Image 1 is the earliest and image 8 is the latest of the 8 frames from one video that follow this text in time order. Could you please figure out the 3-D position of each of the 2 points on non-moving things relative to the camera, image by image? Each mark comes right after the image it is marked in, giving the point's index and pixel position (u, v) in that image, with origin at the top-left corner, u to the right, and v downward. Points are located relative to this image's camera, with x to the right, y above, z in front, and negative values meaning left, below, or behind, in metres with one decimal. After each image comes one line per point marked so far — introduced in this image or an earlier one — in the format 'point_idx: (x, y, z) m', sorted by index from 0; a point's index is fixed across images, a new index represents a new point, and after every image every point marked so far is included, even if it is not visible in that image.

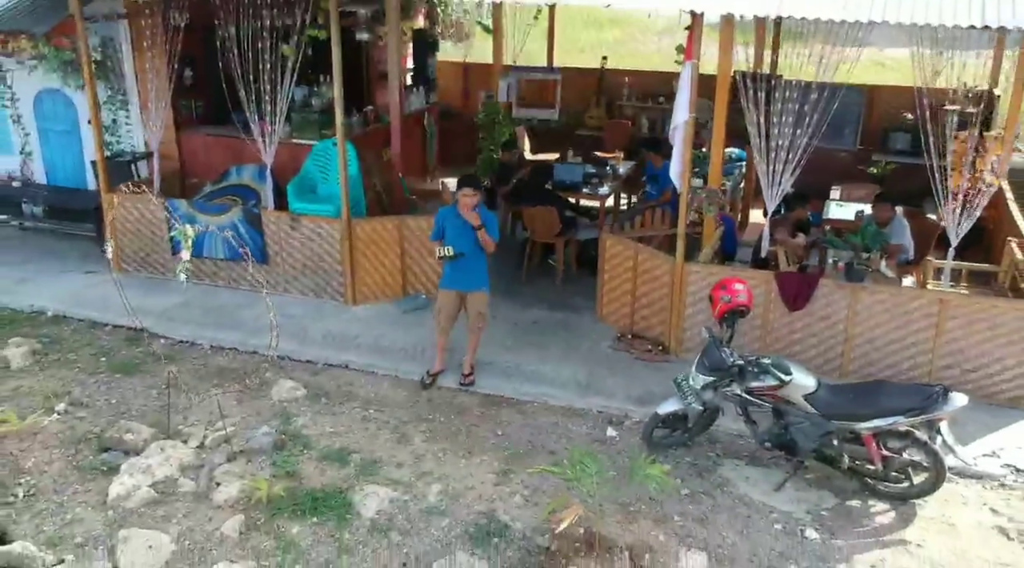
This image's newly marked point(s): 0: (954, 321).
0: (+1.7, -0.1, +3.4) m
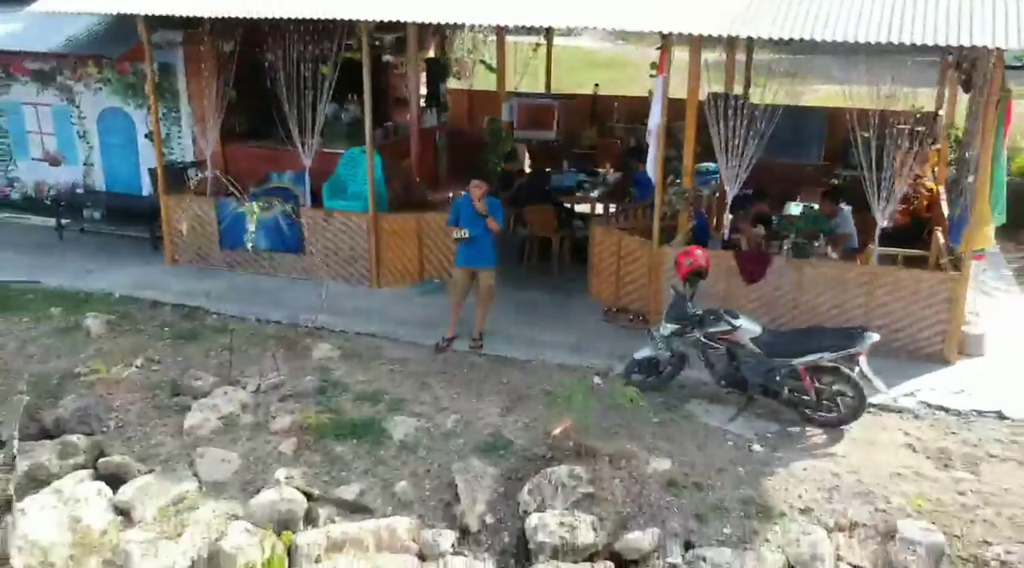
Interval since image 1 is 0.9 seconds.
0: (+1.7, 0.0, +4.1) m
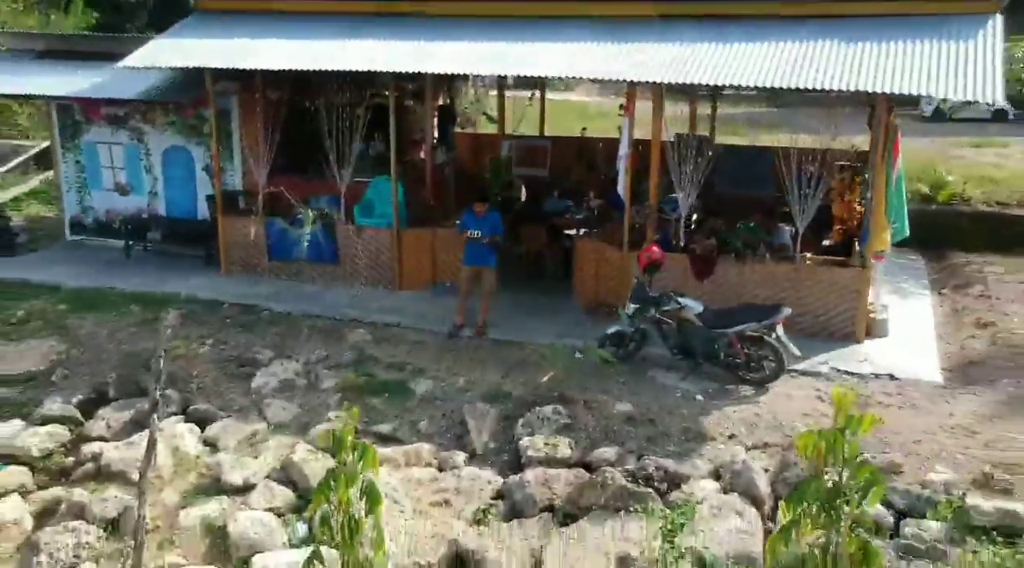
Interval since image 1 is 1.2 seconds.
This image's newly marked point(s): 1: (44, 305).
0: (+1.7, 0.0, +5.2) m
1: (-3.0, -0.1, +5.9) m
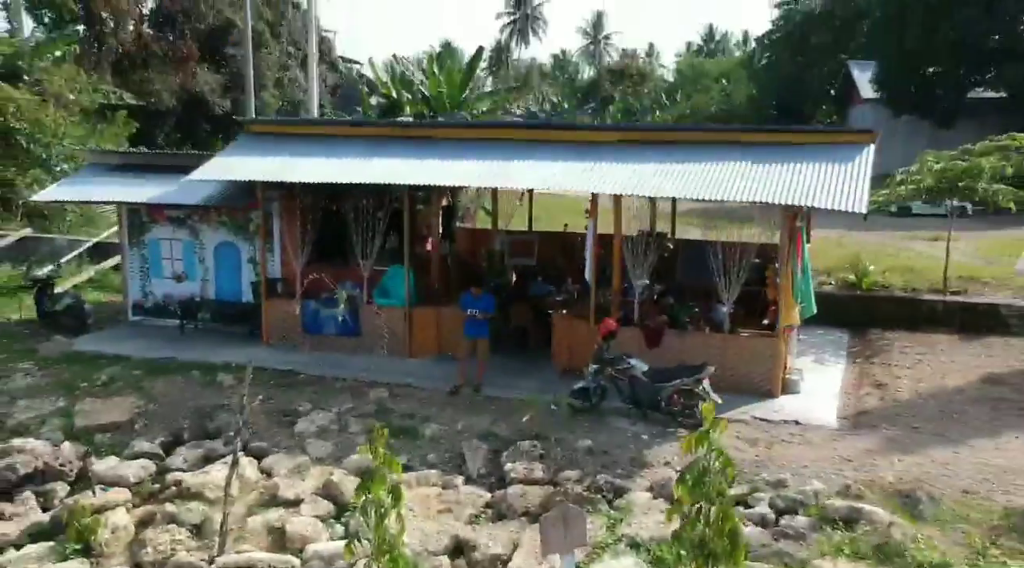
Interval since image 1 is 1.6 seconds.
0: (+1.6, -0.5, +6.5) m
1: (-3.1, -0.7, +7.3) m
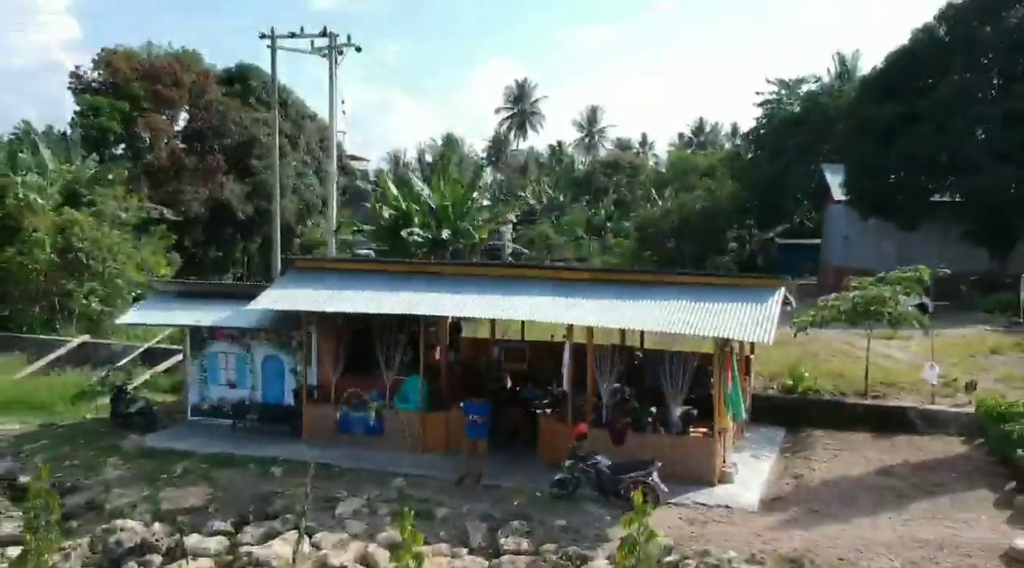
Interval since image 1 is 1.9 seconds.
0: (+1.5, -1.5, +8.3) m
1: (-3.1, -1.8, +9.0) m
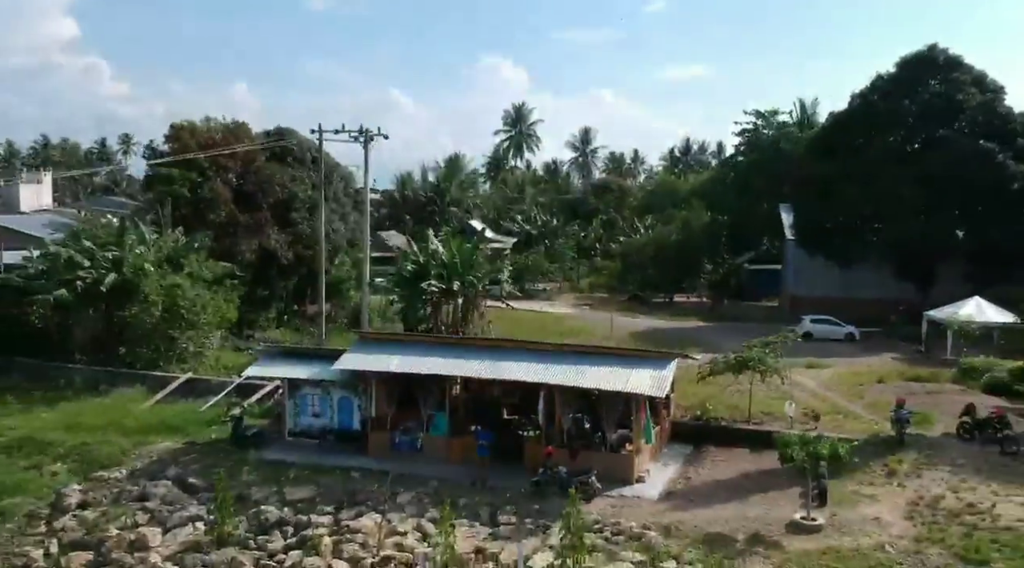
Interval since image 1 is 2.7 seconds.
0: (+1.5, -2.5, +13.1) m
1: (-3.2, -2.8, +13.8) m
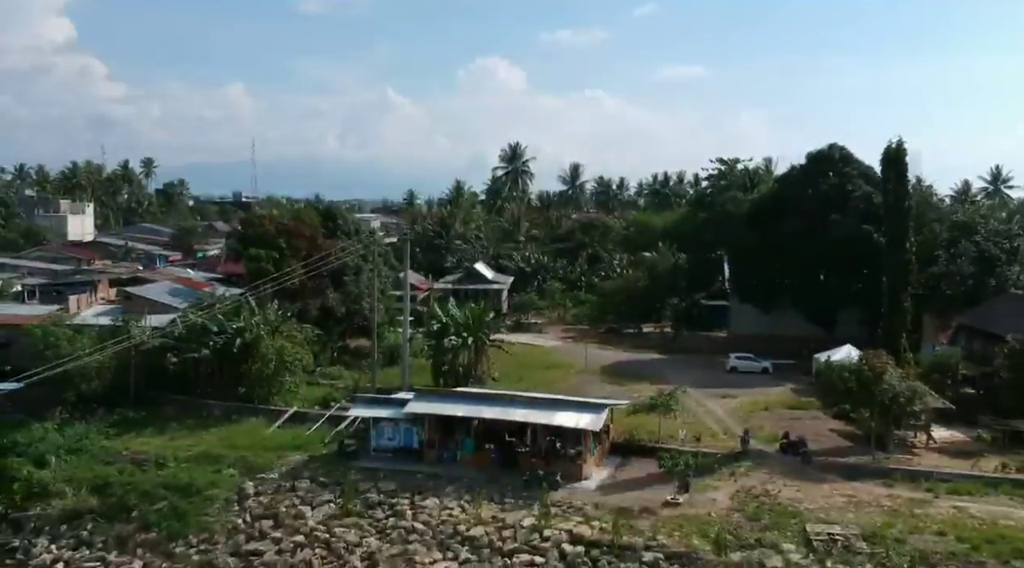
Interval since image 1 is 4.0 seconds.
0: (+1.4, -4.5, +22.3) m
1: (-3.2, -4.8, +23.0) m
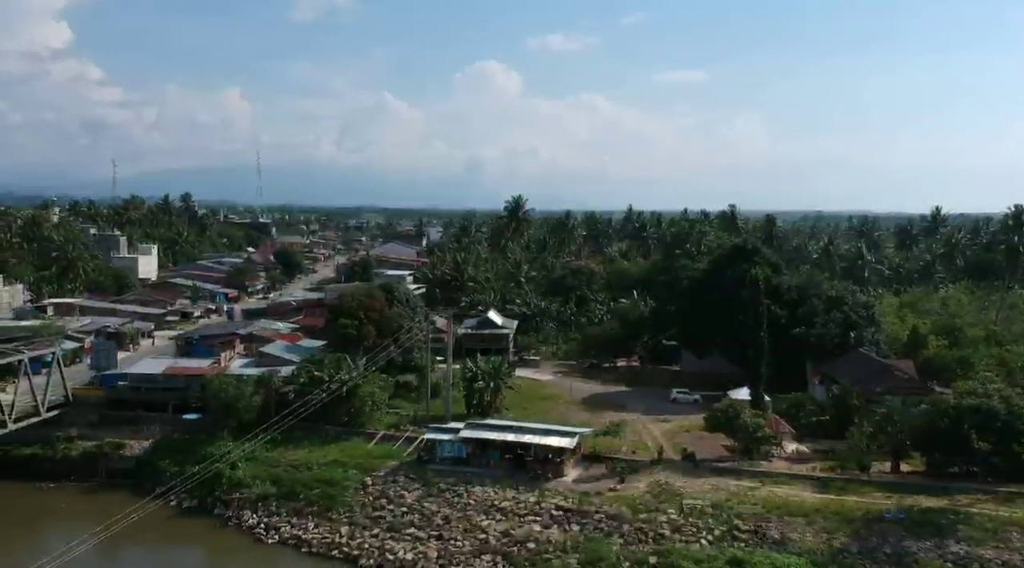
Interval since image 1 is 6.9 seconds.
0: (+1.9, -7.8, +38.2) m
1: (-2.8, -8.1, +38.9) m
